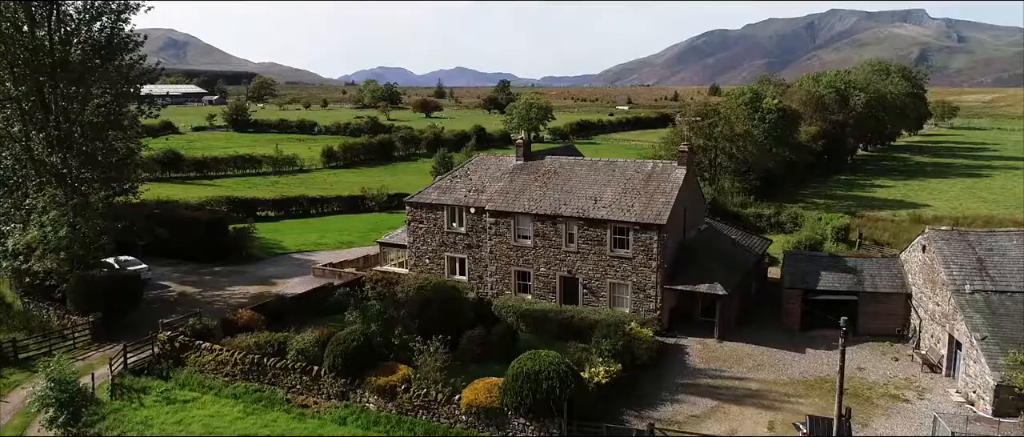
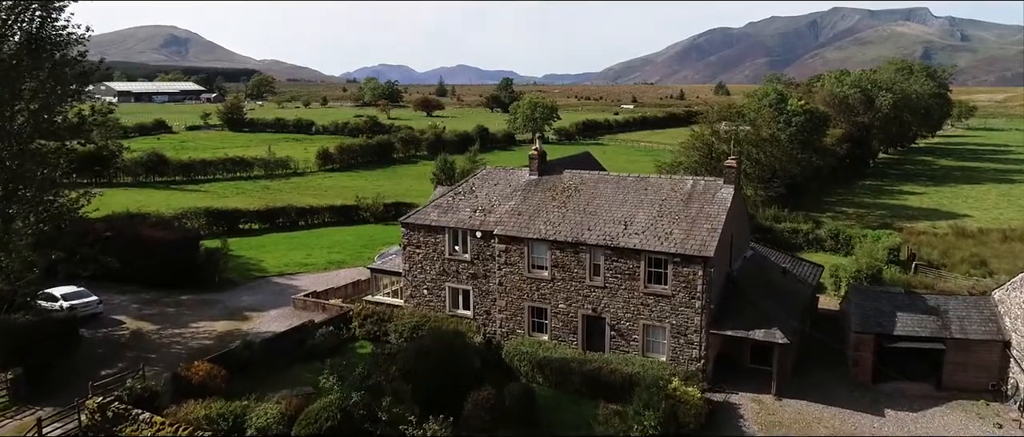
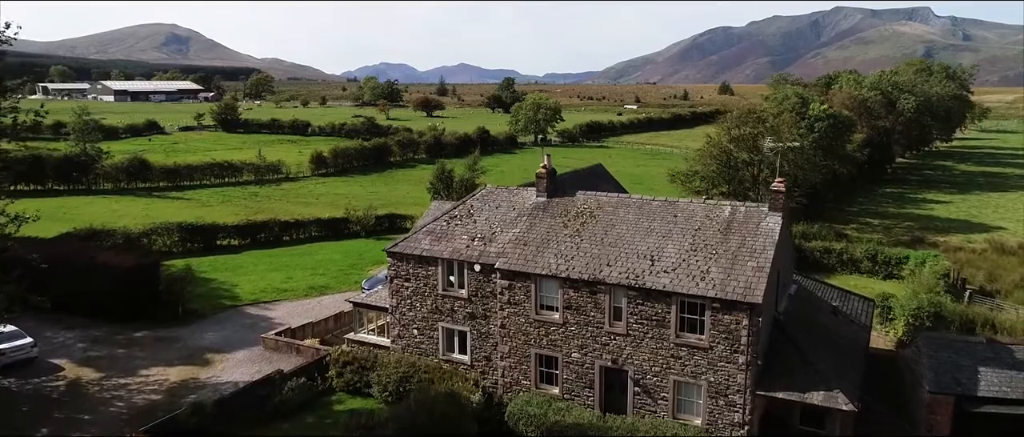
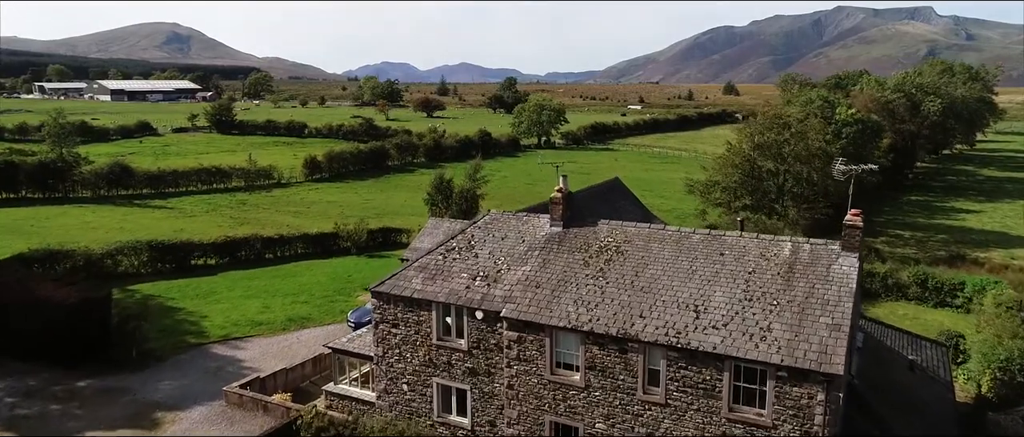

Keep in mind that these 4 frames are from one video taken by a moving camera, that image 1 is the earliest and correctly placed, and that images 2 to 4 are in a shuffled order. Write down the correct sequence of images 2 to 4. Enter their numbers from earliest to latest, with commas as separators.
2, 3, 4
